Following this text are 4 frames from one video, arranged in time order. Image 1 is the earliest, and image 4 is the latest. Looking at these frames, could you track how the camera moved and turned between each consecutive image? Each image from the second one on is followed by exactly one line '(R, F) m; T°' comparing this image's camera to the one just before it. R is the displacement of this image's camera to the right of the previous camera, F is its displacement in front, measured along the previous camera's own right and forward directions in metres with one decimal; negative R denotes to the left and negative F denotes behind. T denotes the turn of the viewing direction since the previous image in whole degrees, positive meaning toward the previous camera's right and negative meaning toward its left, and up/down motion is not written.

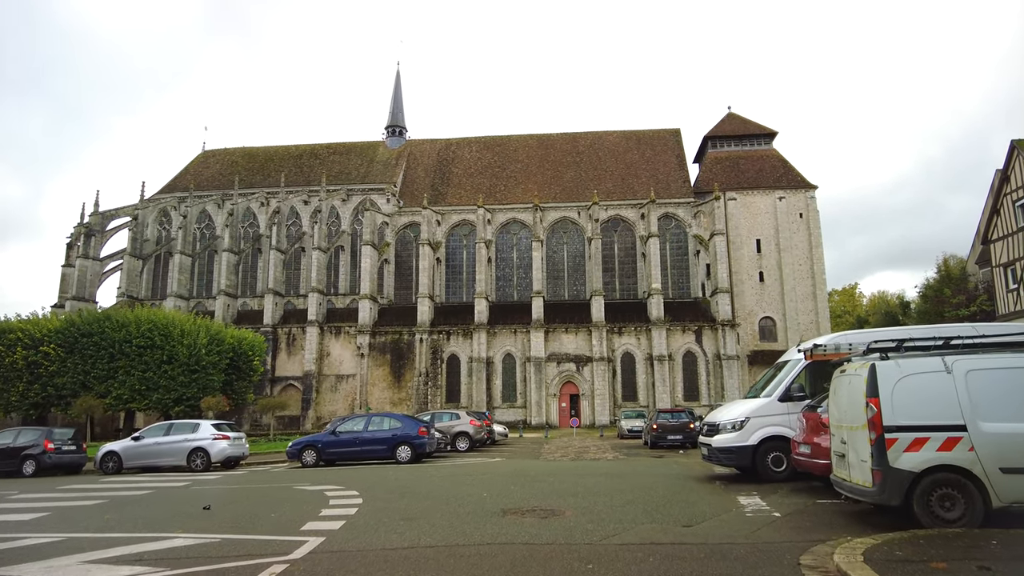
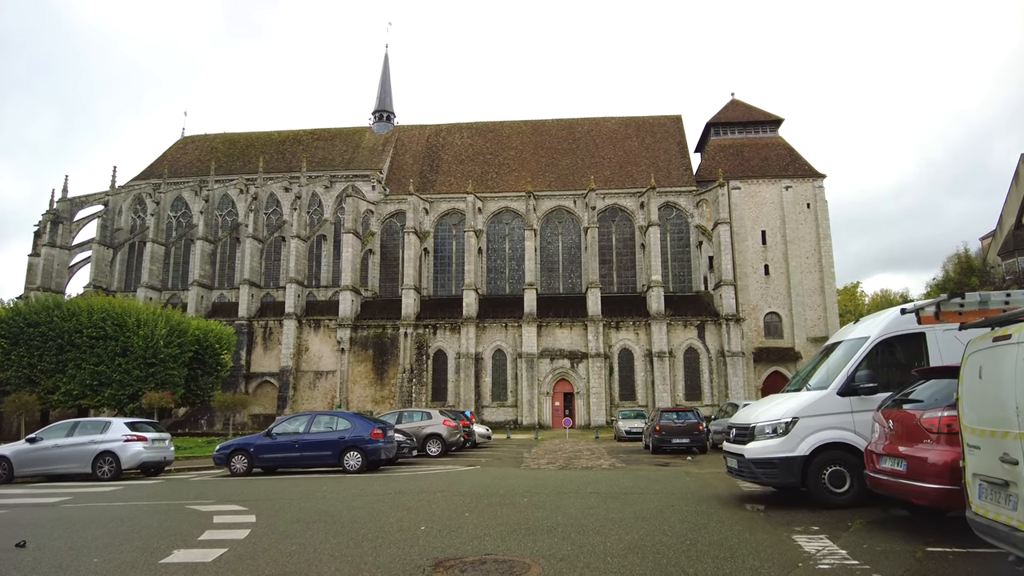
(+0.4, +2.6) m; 0°
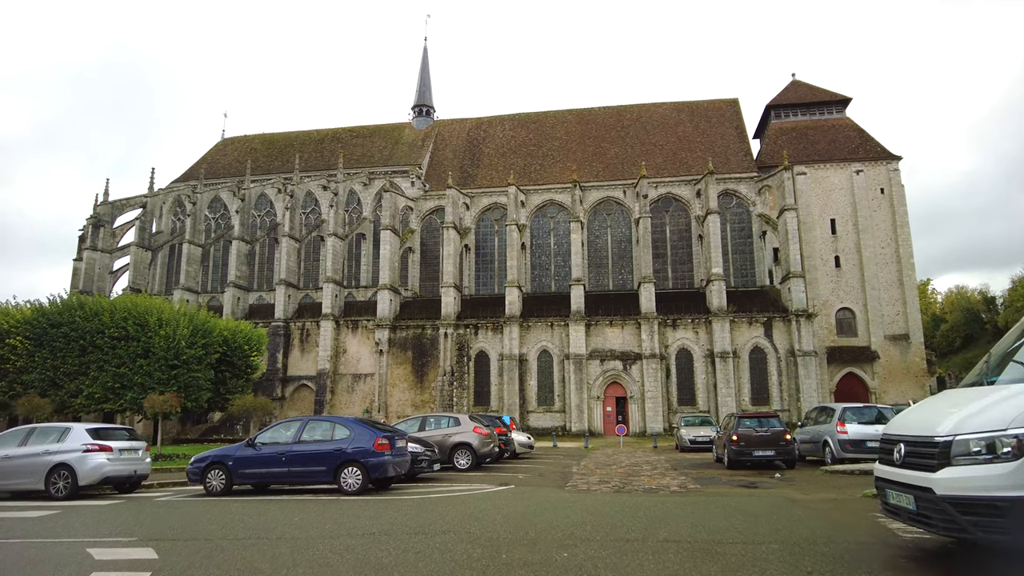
(+0.1, +2.7) m; -4°
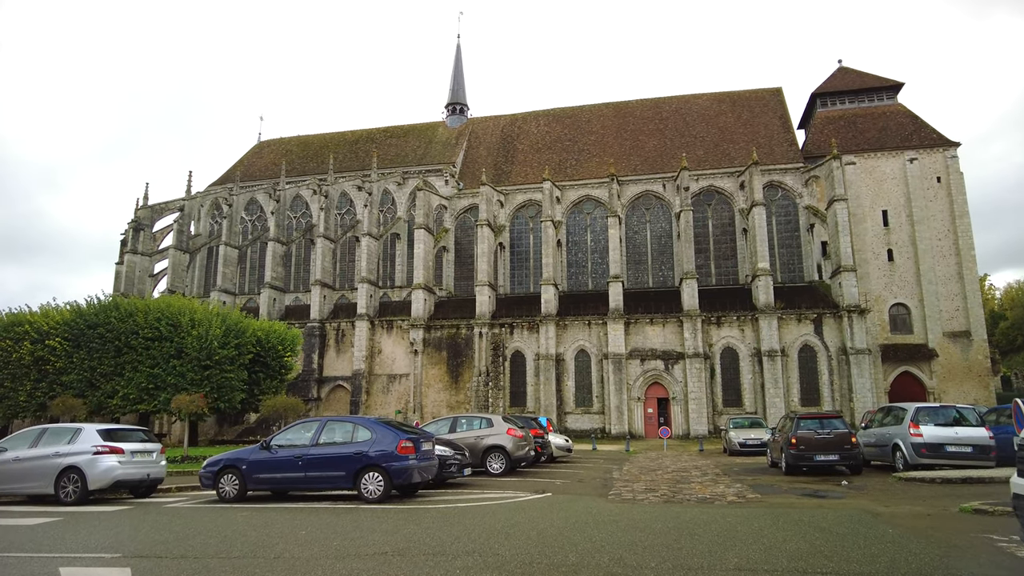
(0.0, +0.9) m; -3°
